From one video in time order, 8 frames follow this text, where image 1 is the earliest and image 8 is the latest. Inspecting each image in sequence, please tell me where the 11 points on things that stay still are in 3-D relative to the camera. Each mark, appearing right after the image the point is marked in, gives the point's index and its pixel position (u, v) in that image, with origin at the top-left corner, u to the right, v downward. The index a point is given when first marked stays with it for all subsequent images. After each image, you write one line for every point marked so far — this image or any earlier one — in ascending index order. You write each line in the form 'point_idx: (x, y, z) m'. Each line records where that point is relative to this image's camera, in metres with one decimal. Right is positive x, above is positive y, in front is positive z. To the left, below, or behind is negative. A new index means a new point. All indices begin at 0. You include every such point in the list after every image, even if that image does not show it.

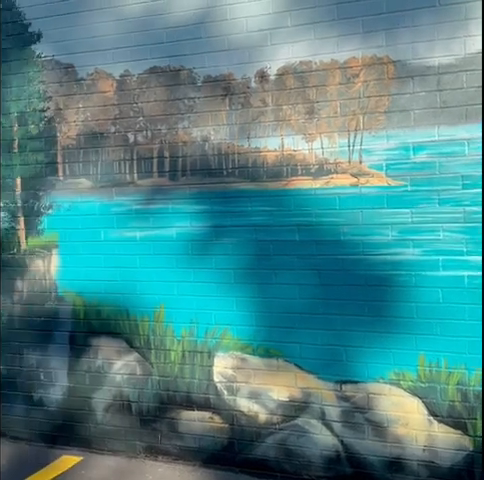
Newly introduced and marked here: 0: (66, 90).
0: (-1.1, +0.9, +4.0) m
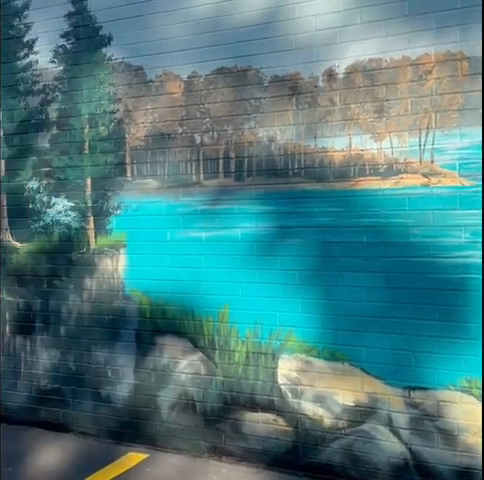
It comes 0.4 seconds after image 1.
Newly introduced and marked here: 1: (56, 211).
0: (-0.7, +0.9, +4.1) m
1: (-1.3, +0.2, +4.4) m
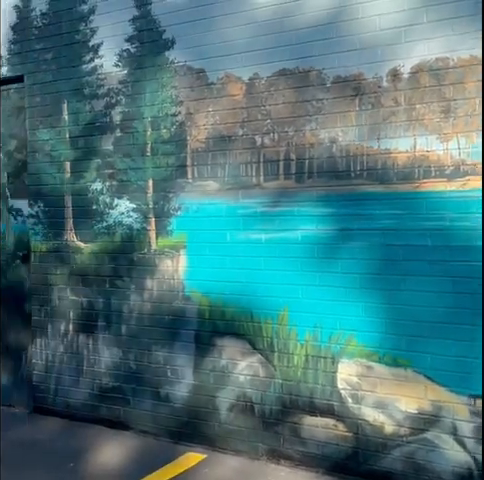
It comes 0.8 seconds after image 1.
0: (-0.3, +0.9, +4.1) m
1: (-0.8, +0.2, +4.5) m
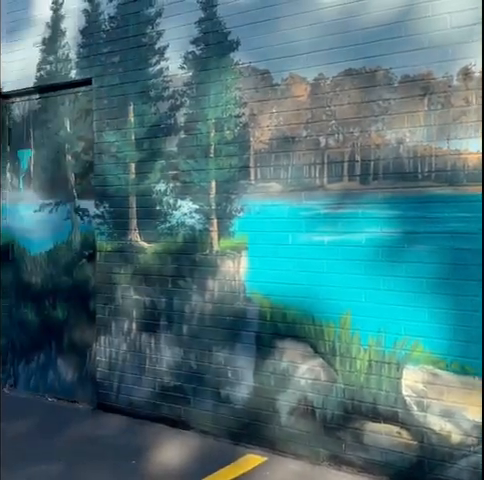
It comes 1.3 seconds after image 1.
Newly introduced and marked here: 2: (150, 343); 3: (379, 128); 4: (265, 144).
0: (+0.1, +0.9, +4.1) m
1: (-0.4, +0.2, +4.5) m
2: (-0.7, -0.7, +4.7) m
3: (+0.8, +0.6, +3.7) m
4: (+0.1, +0.6, +4.1) m
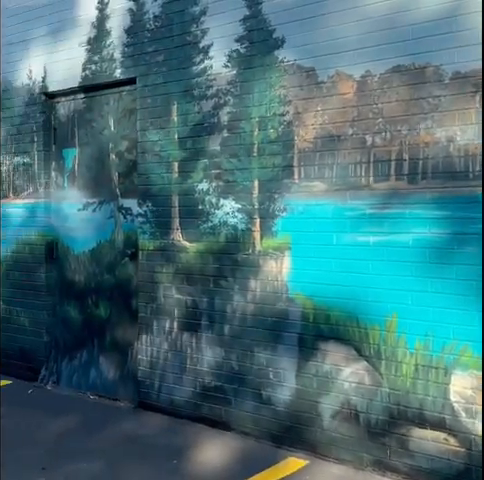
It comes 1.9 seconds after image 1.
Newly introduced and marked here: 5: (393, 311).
0: (+0.4, +0.9, +4.0) m
1: (-0.1, +0.2, +4.5) m
2: (-0.4, -0.7, +4.7) m
3: (+1.0, +0.6, +3.6) m
4: (+0.4, +0.6, +4.0) m
5: (+0.9, -0.4, +3.7) m
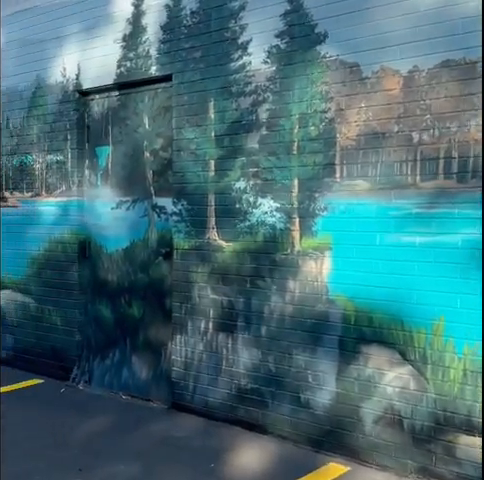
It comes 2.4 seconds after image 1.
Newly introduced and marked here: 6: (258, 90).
0: (+0.6, +0.9, +3.9) m
1: (+0.1, +0.2, +4.4) m
2: (-0.1, -0.7, +4.6) m
3: (+1.2, +0.6, +3.5) m
4: (+0.7, +0.6, +3.9) m
5: (+1.1, -0.4, +3.6) m
6: (+0.1, +1.0, +4.4) m
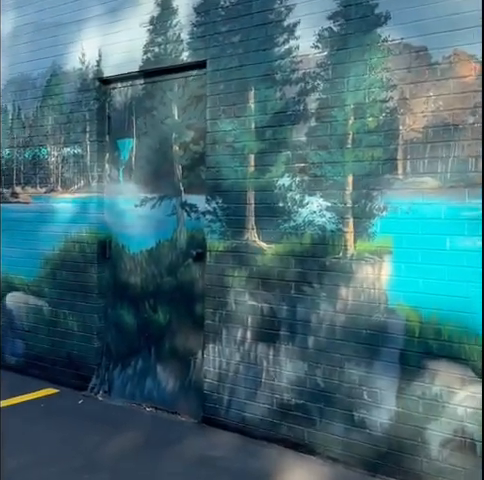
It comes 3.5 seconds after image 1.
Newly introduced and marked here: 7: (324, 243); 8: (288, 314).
0: (+0.9, +0.9, +3.5) m
1: (+0.4, +0.2, +4.0) m
2: (+0.2, -0.7, +4.3) m
3: (+1.5, +0.6, +3.1) m
4: (+0.9, +0.6, +3.5) m
5: (+1.4, -0.4, +3.2) m
6: (+0.4, +1.0, +4.0) m
7: (+0.5, 0.0, +4.0) m
8: (+0.3, -0.5, +4.1) m
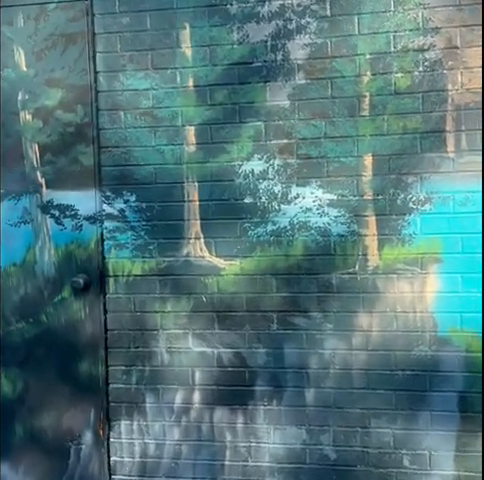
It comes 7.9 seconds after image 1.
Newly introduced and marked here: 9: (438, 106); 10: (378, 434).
0: (+0.9, +0.9, +2.6) m
1: (+0.2, +0.1, +2.8) m
2: (0.0, -0.8, +2.9) m
3: (+1.7, +0.6, +2.5) m
4: (+0.9, +0.6, +2.6) m
5: (+1.5, -0.4, +2.5) m
6: (+0.2, +0.9, +2.7) m
7: (+0.4, -0.1, +2.8) m
8: (+0.1, -0.5, +2.8) m
9: (+0.8, +0.5, +2.6) m
10: (+0.6, -0.8, +2.7) m
